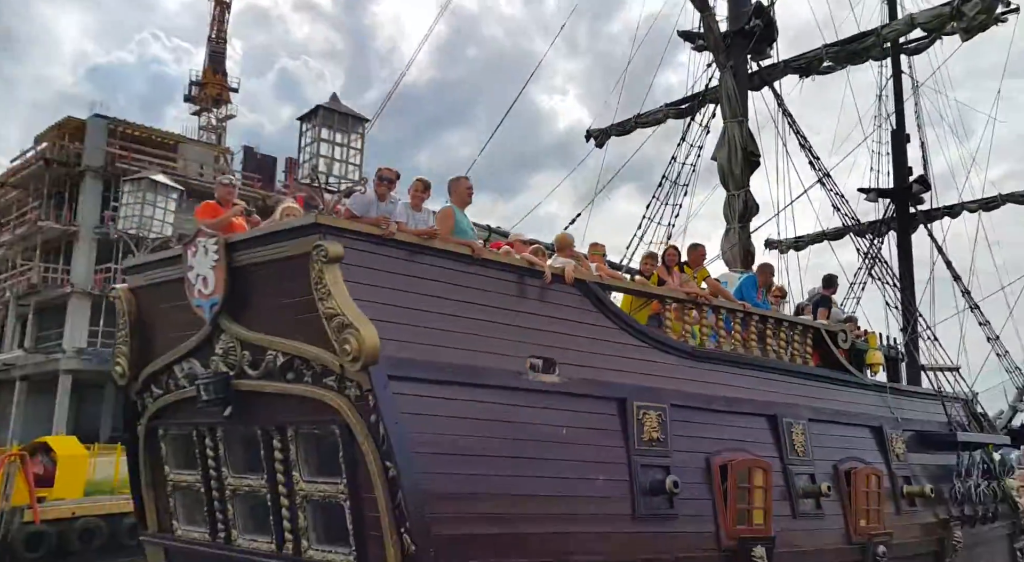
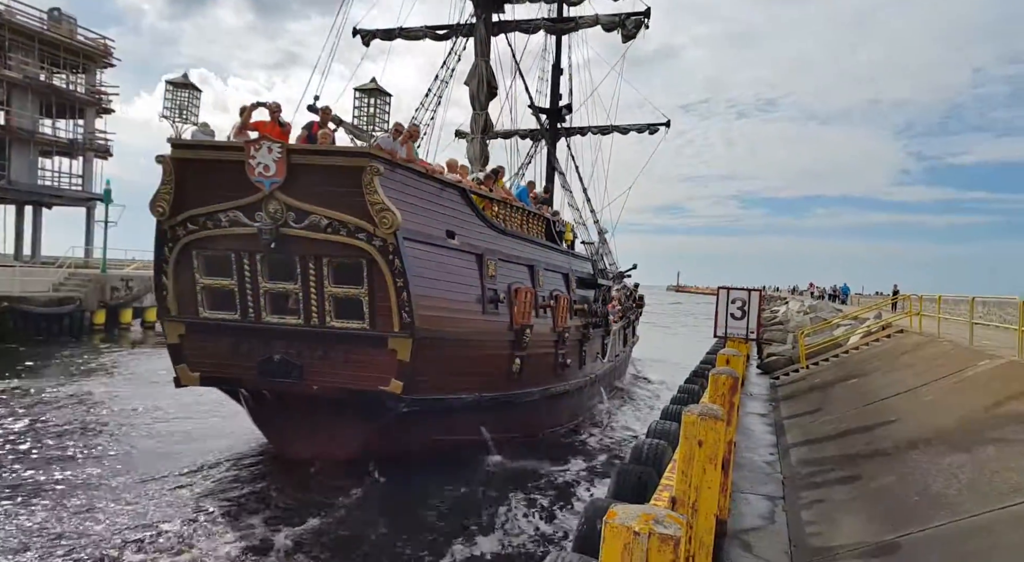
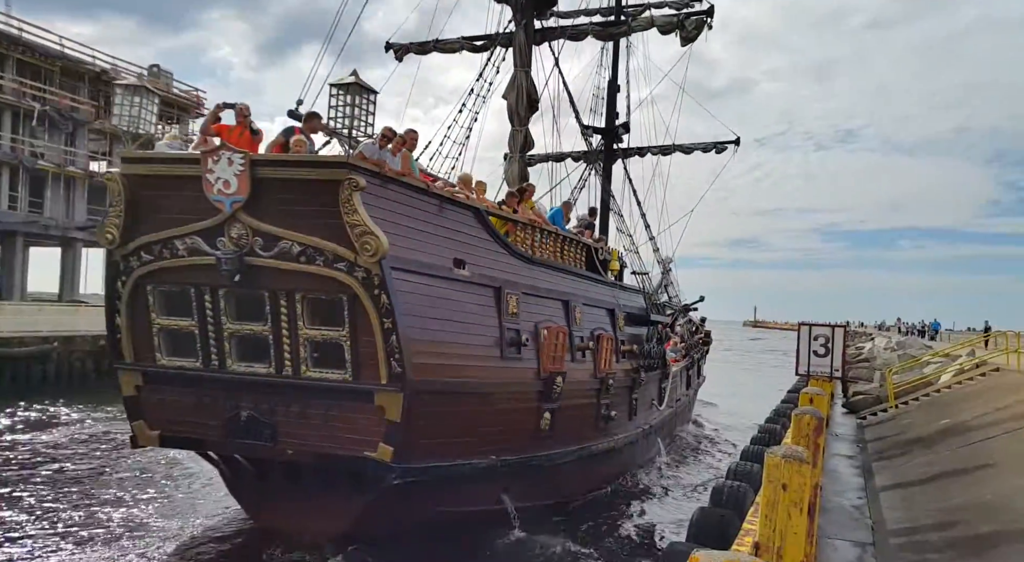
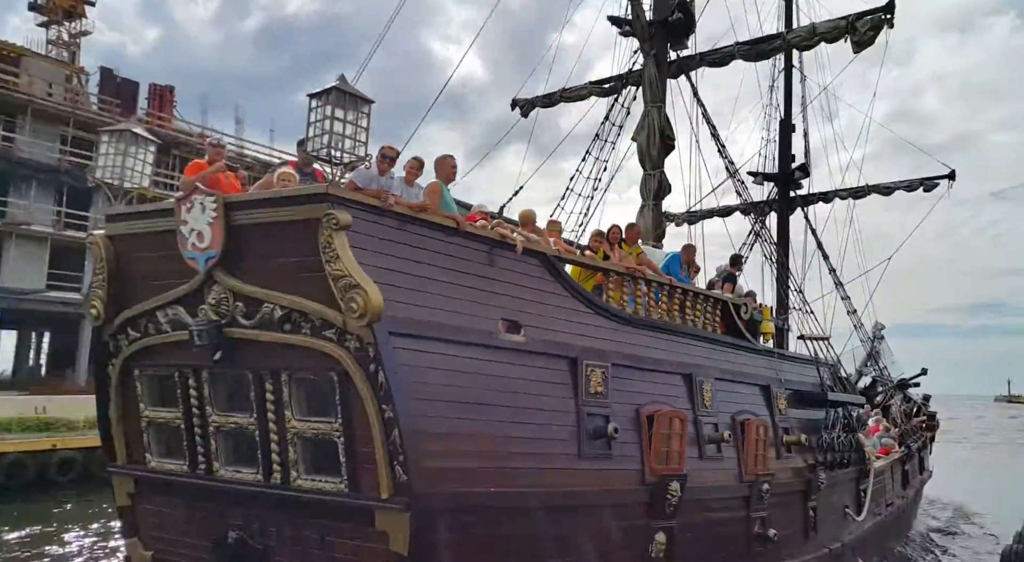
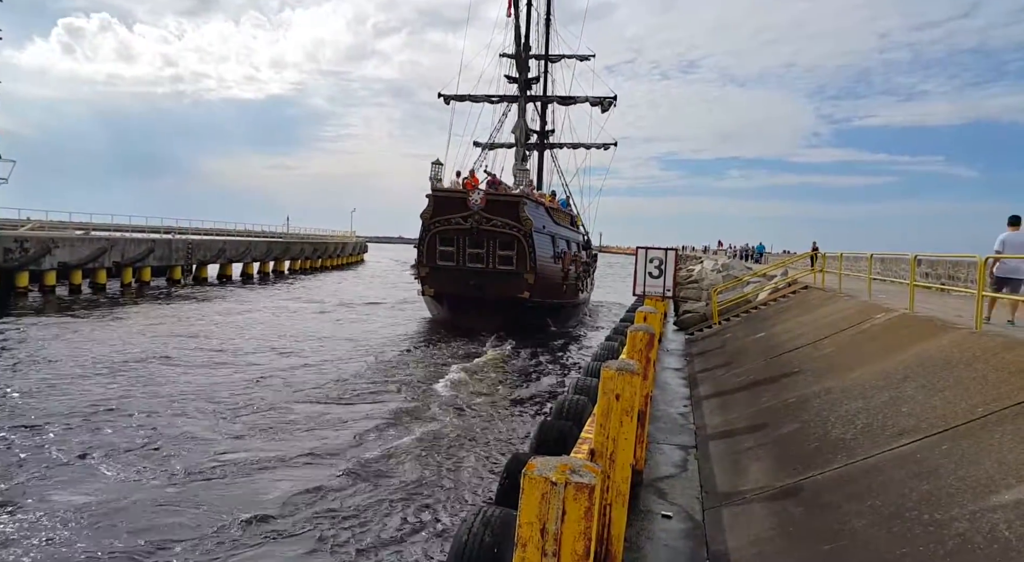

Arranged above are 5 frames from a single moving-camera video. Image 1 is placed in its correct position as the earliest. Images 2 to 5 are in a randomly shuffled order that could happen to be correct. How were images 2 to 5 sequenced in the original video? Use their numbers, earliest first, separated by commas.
4, 3, 2, 5
